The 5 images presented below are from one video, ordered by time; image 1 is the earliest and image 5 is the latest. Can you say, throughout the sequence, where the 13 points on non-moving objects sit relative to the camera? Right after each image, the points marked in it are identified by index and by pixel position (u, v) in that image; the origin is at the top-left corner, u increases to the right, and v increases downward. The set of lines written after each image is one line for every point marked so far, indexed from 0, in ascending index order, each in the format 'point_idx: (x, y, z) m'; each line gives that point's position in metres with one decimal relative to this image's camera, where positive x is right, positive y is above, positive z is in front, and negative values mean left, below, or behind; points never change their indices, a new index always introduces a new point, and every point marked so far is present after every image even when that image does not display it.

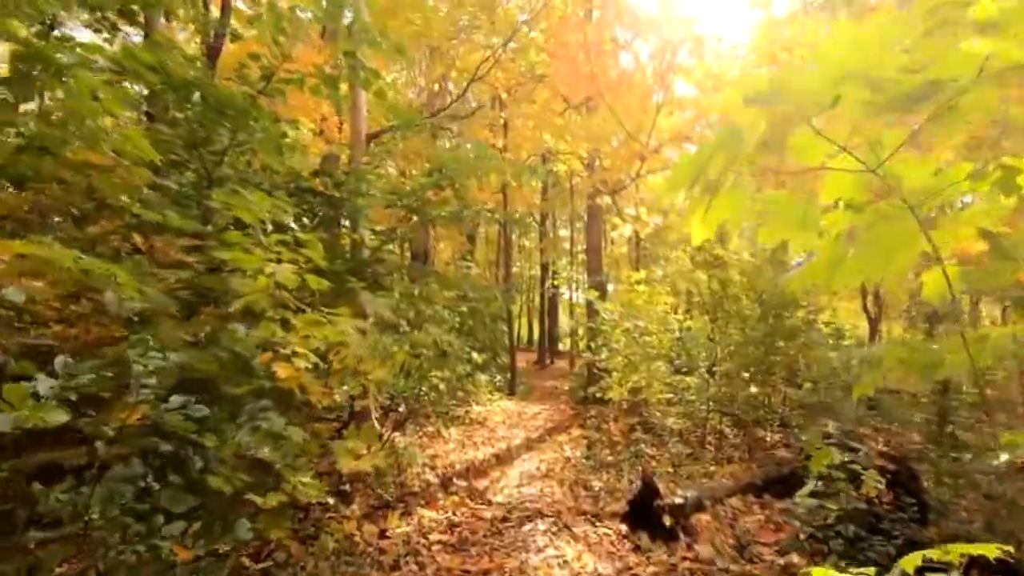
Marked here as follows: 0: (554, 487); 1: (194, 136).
0: (+0.5, -2.2, +5.7) m
1: (-2.3, +1.1, +3.9) m
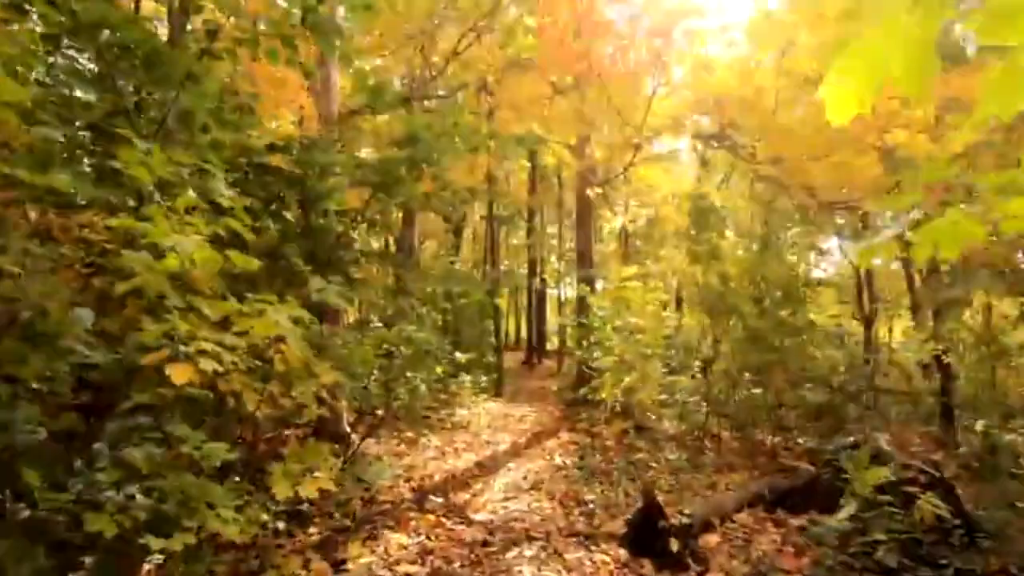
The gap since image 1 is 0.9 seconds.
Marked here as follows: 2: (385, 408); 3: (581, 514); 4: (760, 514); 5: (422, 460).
0: (+0.3, -2.1, +5.2) m
1: (-2.5, +1.2, +3.3) m
2: (-1.5, -1.4, +6.0) m
3: (+0.7, -2.1, +4.9) m
4: (+2.5, -2.3, +5.2) m
5: (-1.1, -2.0, +6.1) m
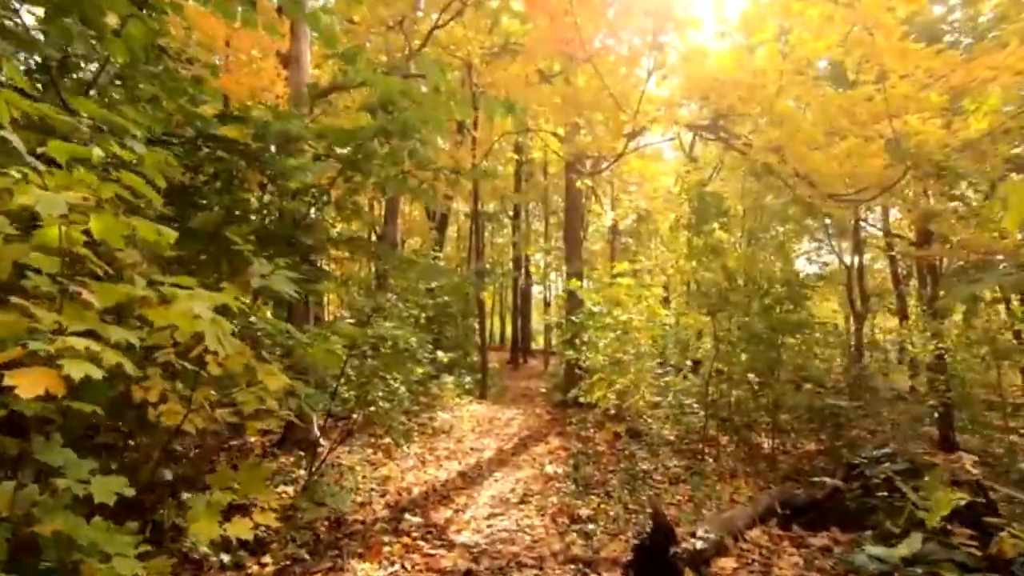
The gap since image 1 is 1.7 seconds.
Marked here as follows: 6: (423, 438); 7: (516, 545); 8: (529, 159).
0: (+0.2, -2.1, +4.7) m
1: (-2.5, +1.3, +2.7) m
2: (-1.6, -1.3, +5.5) m
3: (+0.5, -2.1, +4.5) m
4: (+2.4, -2.2, +4.8) m
5: (-1.2, -1.9, +5.6) m
6: (-1.2, -2.0, +7.1) m
7: (0.0, -2.0, +4.3) m
8: (+0.5, +3.5, +14.1) m
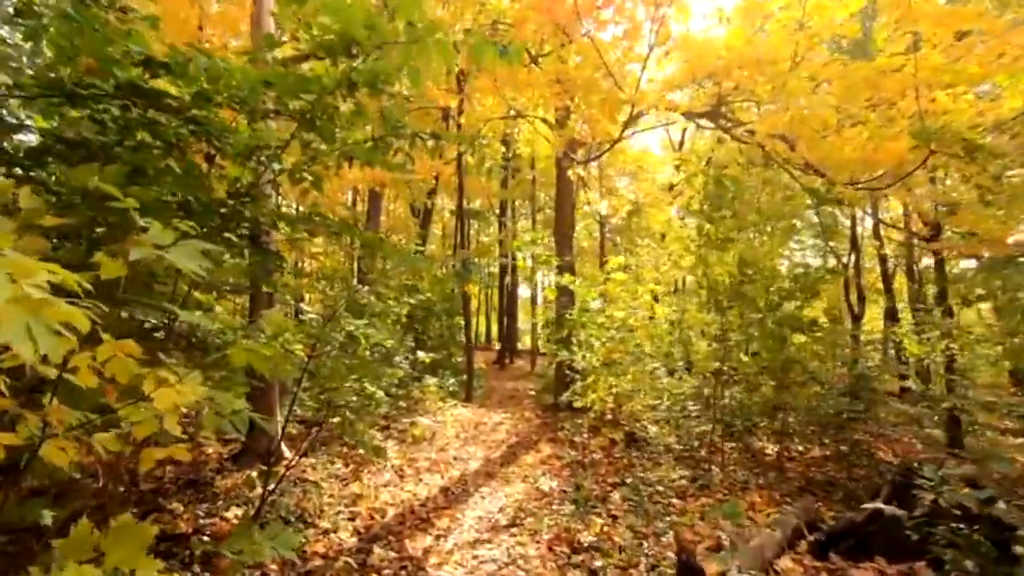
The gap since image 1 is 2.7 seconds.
0: (+0.1, -2.0, +4.1) m
1: (-2.5, +1.3, +2.1) m
2: (-1.7, -1.2, +4.8) m
3: (+0.5, -2.0, +3.9) m
4: (+2.3, -2.2, +4.3) m
5: (-1.3, -1.9, +4.9) m
6: (-1.4, -2.0, +6.4) m
7: (0.0, -2.0, +3.7) m
8: (+0.1, +3.6, +13.5) m
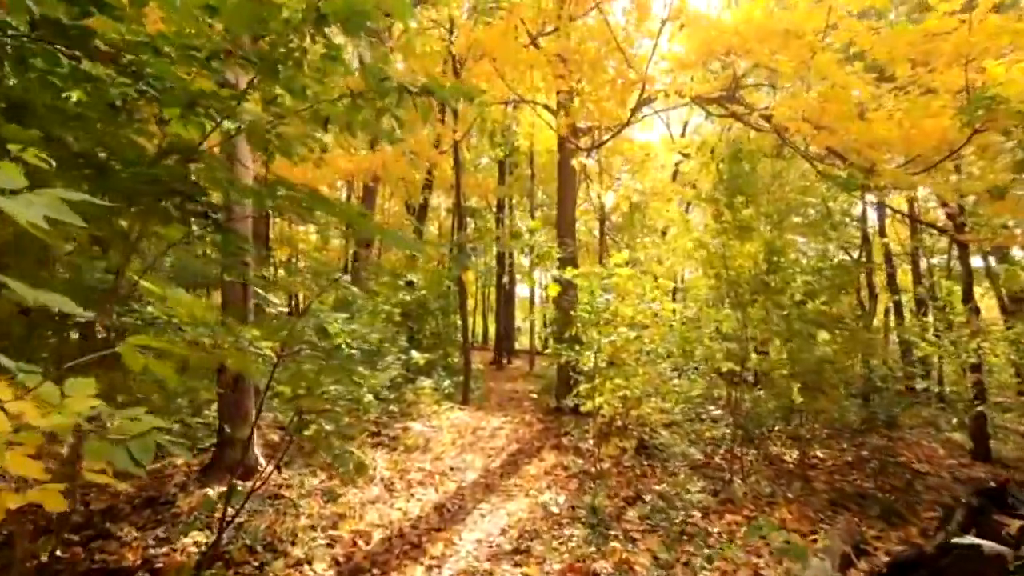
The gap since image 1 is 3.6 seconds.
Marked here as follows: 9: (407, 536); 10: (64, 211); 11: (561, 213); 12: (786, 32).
0: (+0.1, -1.9, +3.6) m
1: (-2.5, +1.4, +1.5) m
2: (-1.7, -1.2, +4.3) m
3: (+0.5, -1.9, +3.4) m
4: (+2.3, -2.1, +3.8) m
5: (-1.3, -1.8, +4.4) m
6: (-1.3, -1.9, +5.9) m
7: (0.0, -1.9, +3.1) m
8: (+0.1, +3.6, +13.0) m
9: (-0.8, -1.8, +4.0) m
10: (-0.9, +0.2, +1.0) m
11: (+0.9, +1.4, +9.7) m
12: (+2.9, +2.7, +5.5) m
